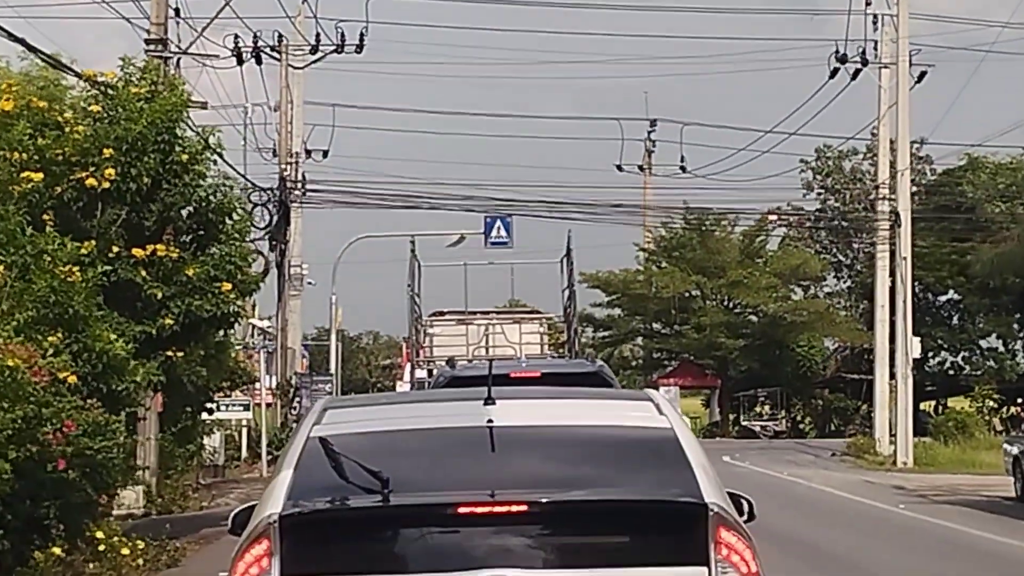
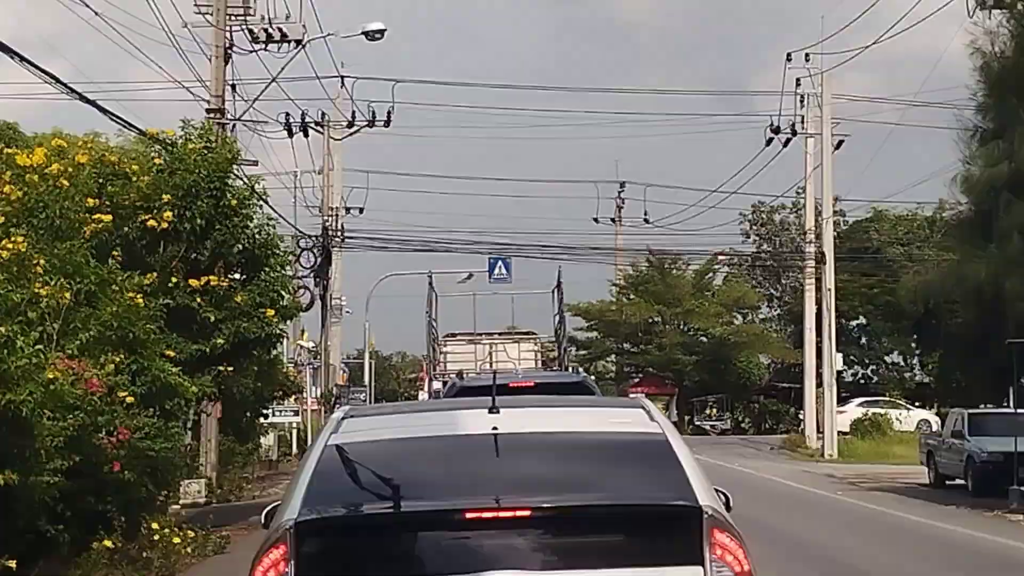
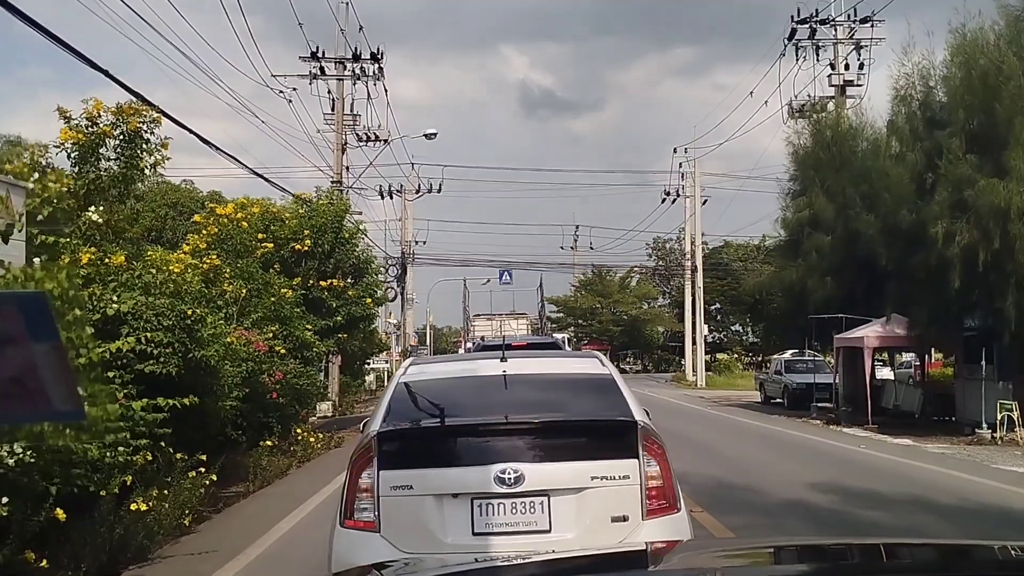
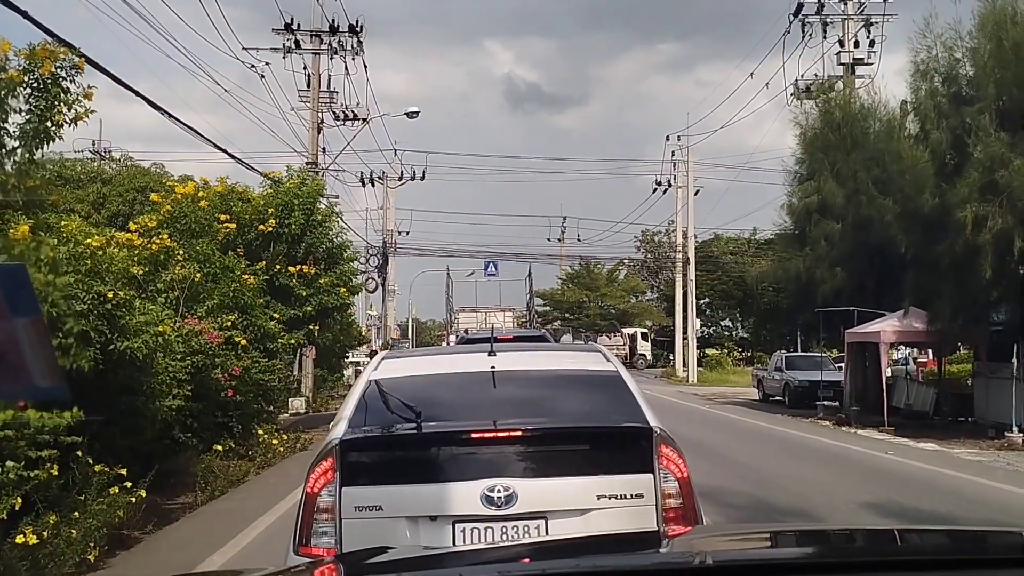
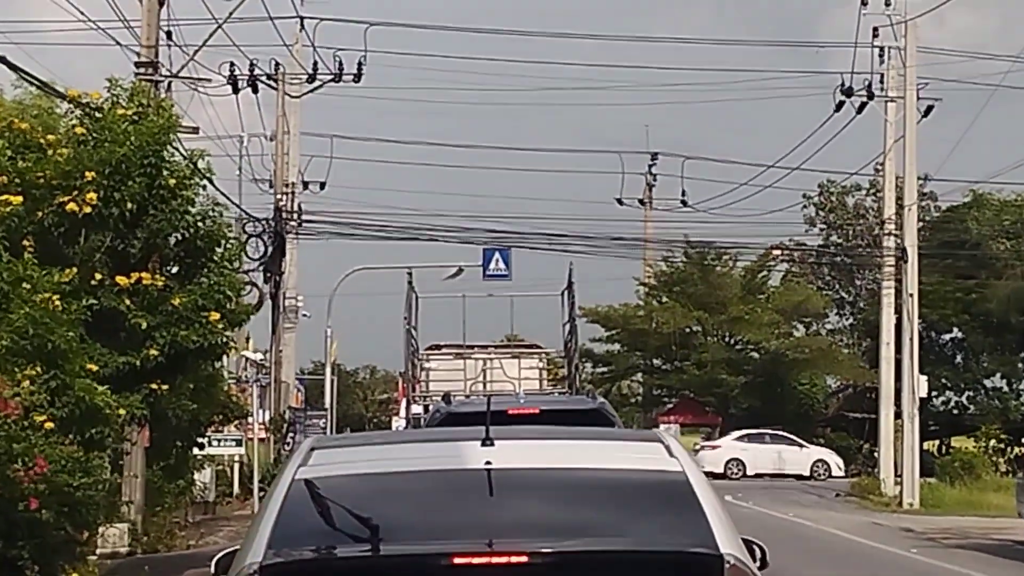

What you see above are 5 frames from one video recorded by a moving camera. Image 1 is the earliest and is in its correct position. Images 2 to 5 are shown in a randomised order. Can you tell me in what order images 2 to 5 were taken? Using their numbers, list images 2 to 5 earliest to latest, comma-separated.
5, 2, 3, 4
